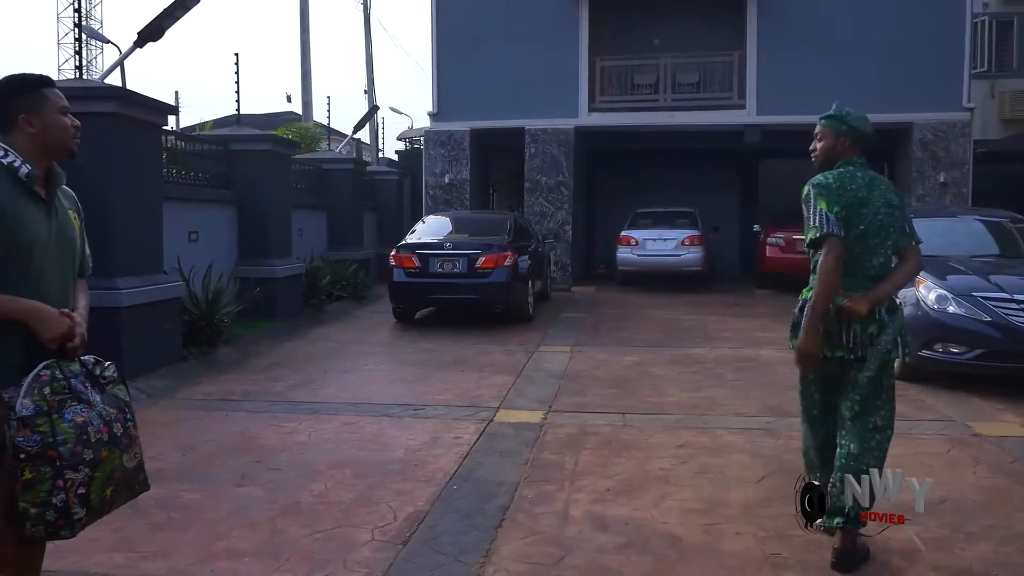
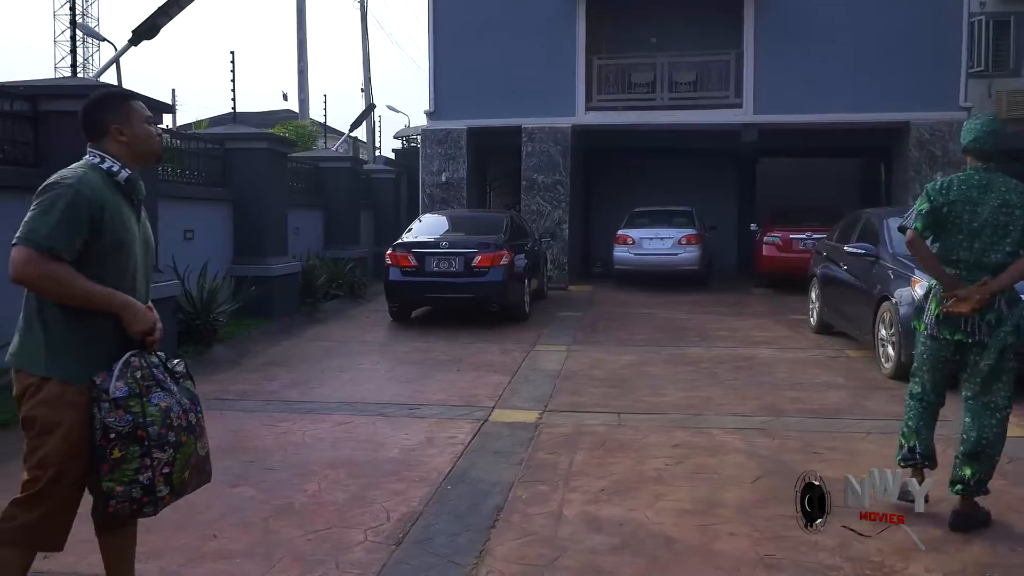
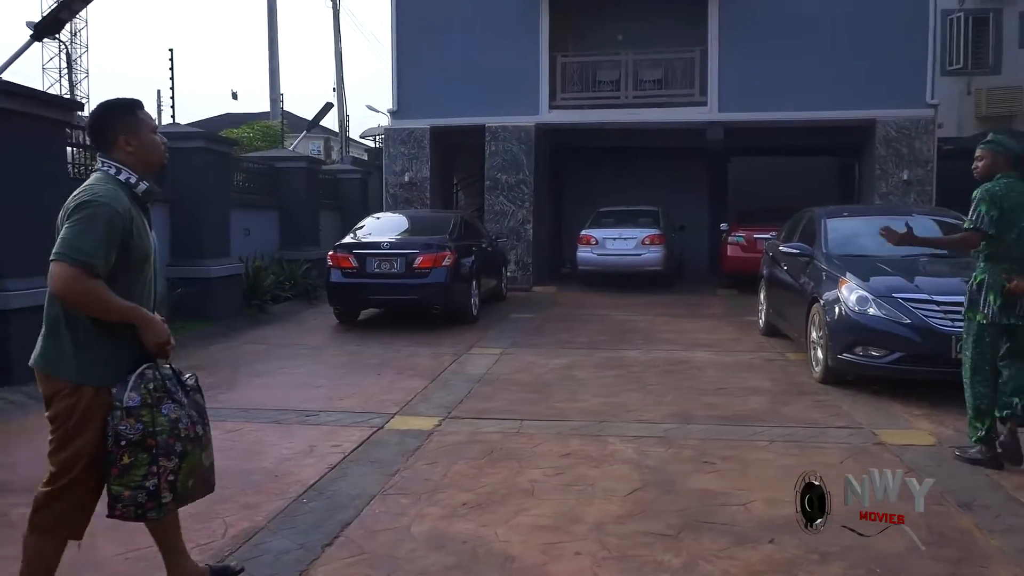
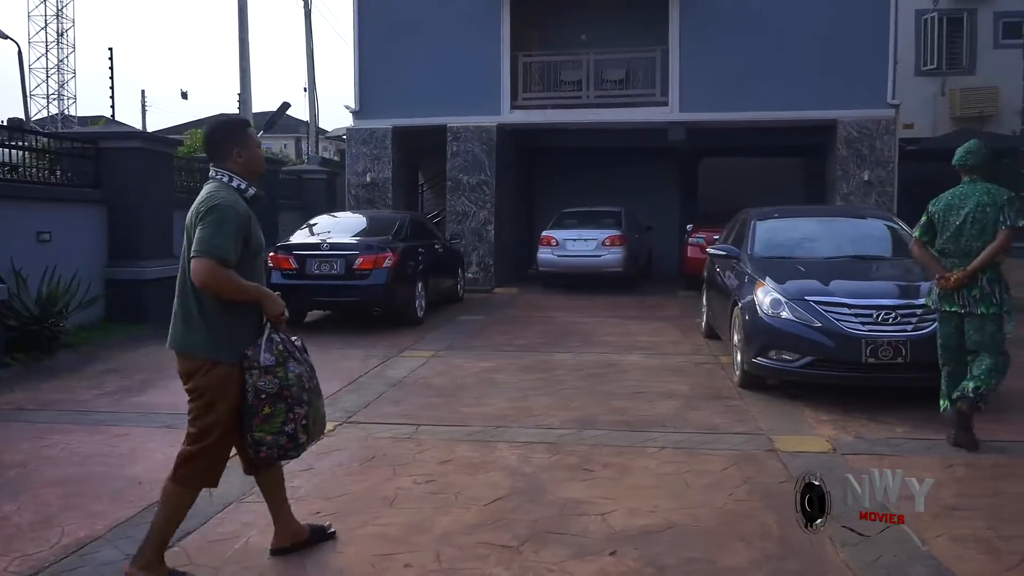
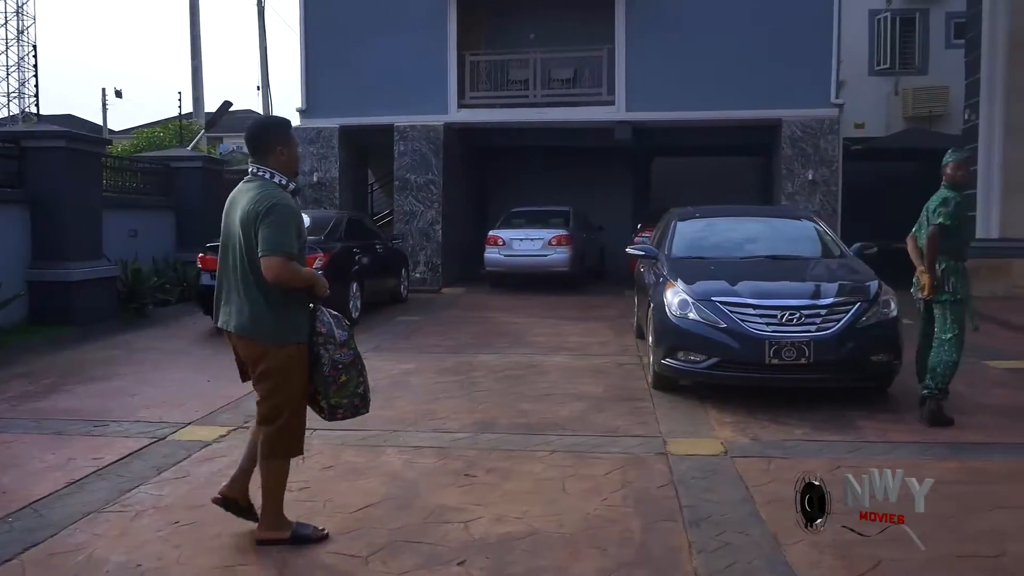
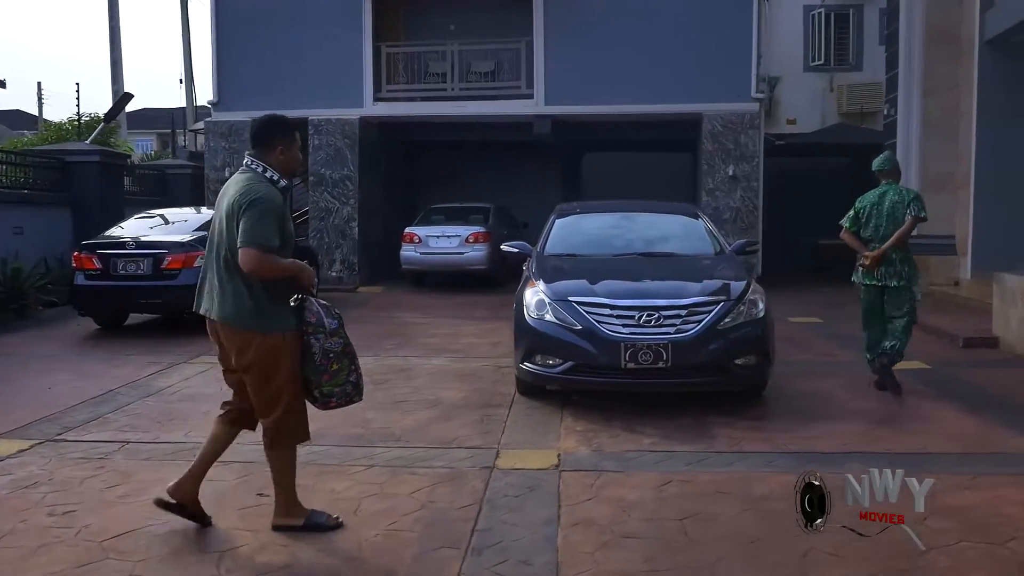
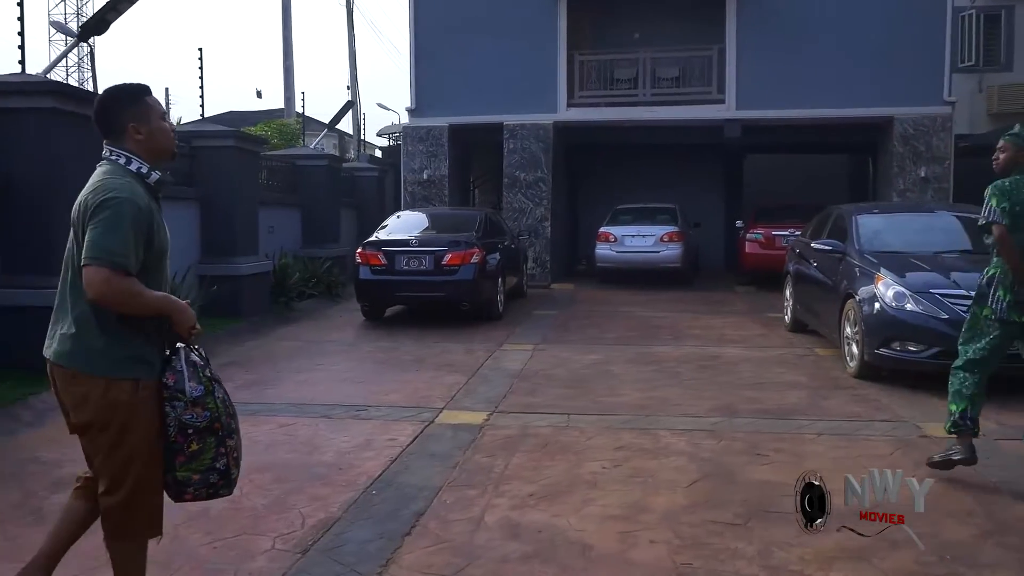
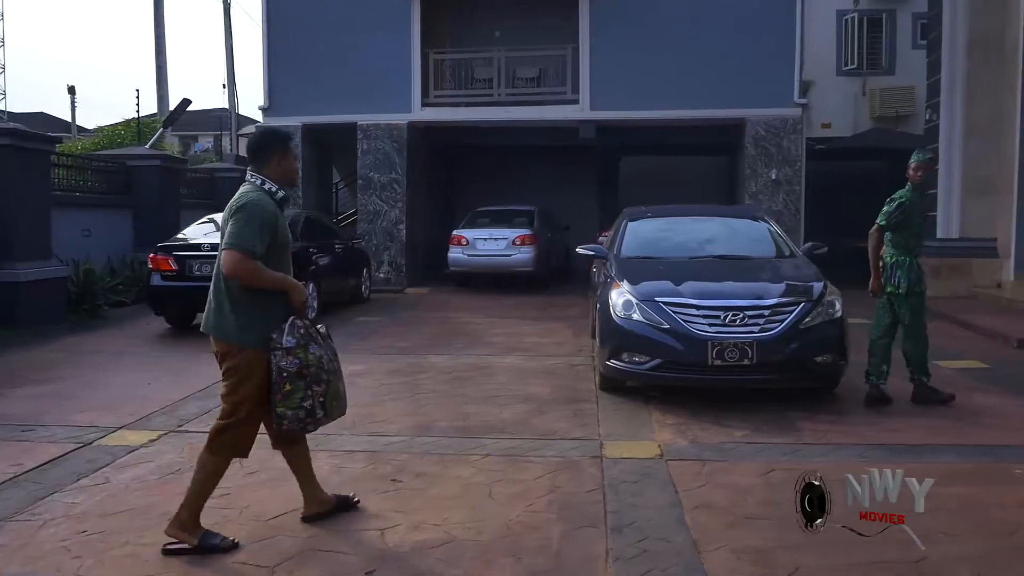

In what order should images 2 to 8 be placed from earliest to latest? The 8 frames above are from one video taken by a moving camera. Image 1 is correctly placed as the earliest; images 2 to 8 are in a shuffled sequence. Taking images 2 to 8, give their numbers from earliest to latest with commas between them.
2, 7, 3, 4, 5, 8, 6
